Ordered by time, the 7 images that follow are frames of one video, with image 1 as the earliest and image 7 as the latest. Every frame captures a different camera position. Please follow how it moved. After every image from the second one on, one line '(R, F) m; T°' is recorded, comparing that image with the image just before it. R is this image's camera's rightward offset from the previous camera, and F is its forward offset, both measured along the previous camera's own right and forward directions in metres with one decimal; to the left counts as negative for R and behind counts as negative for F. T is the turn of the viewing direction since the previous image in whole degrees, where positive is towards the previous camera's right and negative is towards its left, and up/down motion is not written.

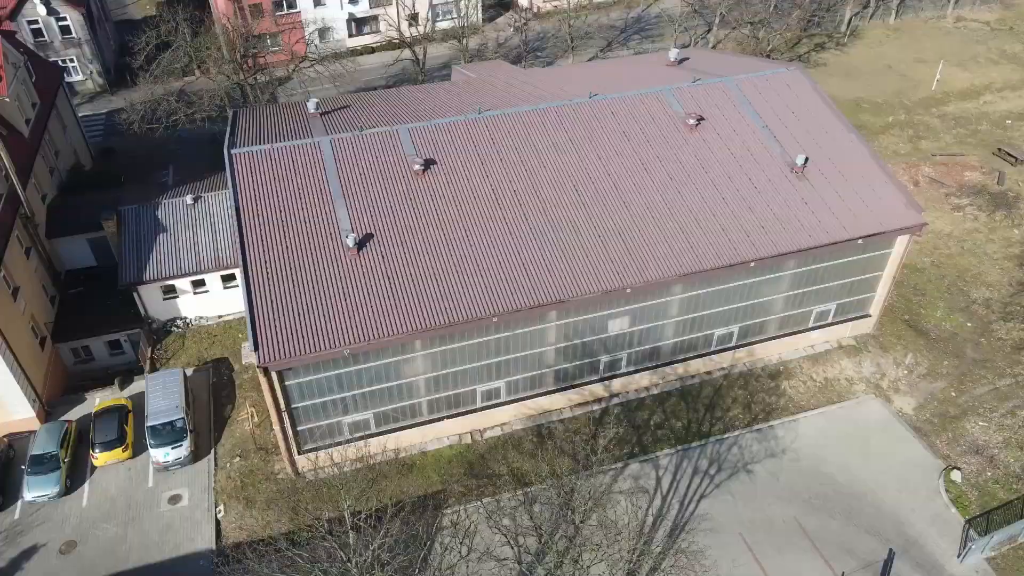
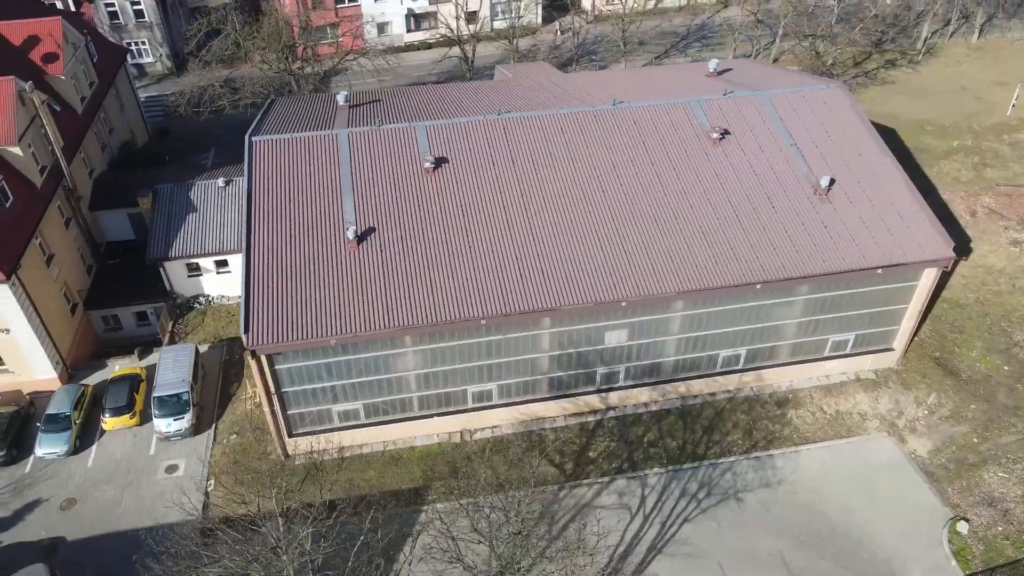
(+2.7, +0.2) m; -5°
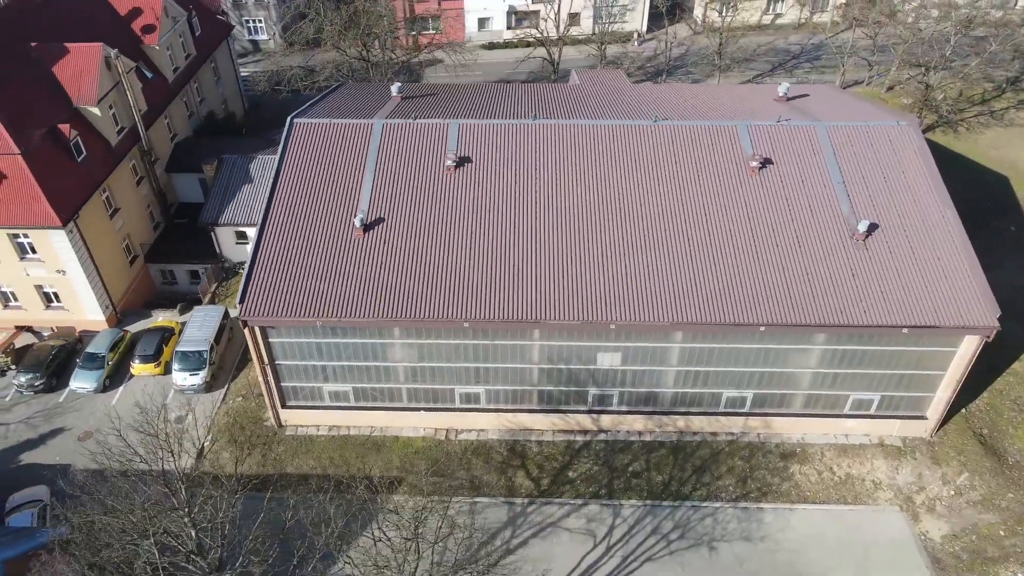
(+4.5, +0.6) m; -9°
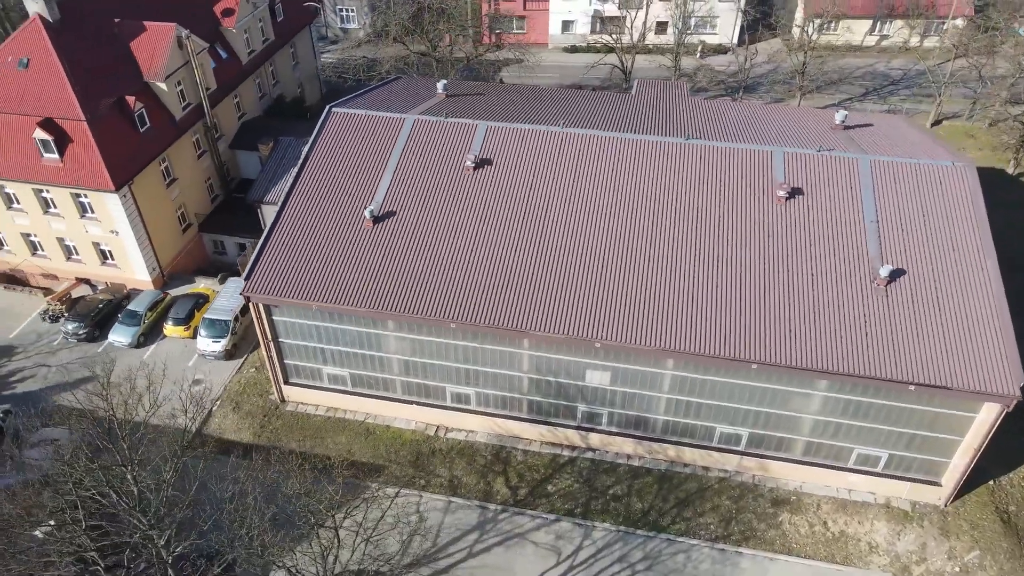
(+3.8, +0.3) m; -8°
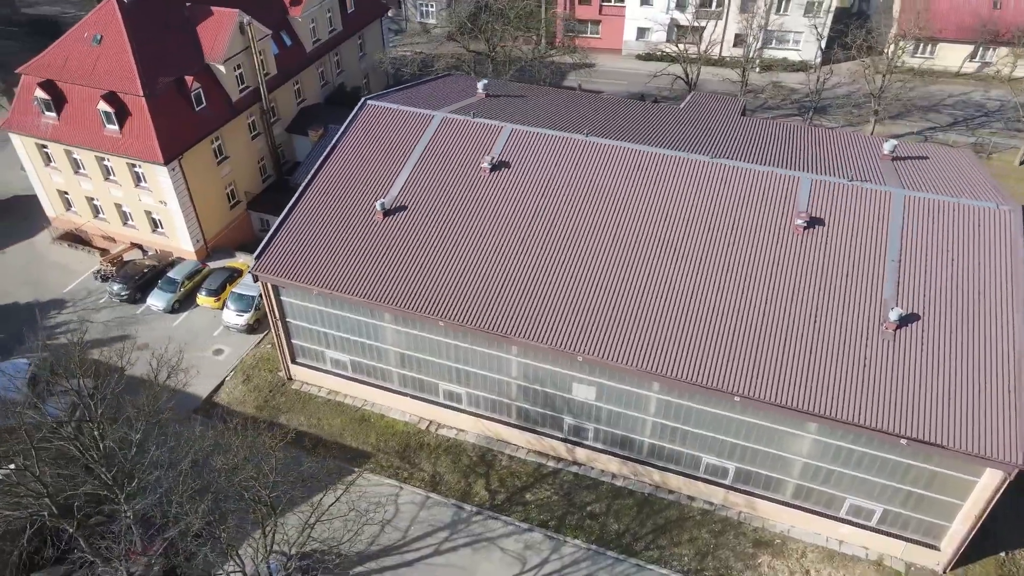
(+3.4, +0.2) m; -7°
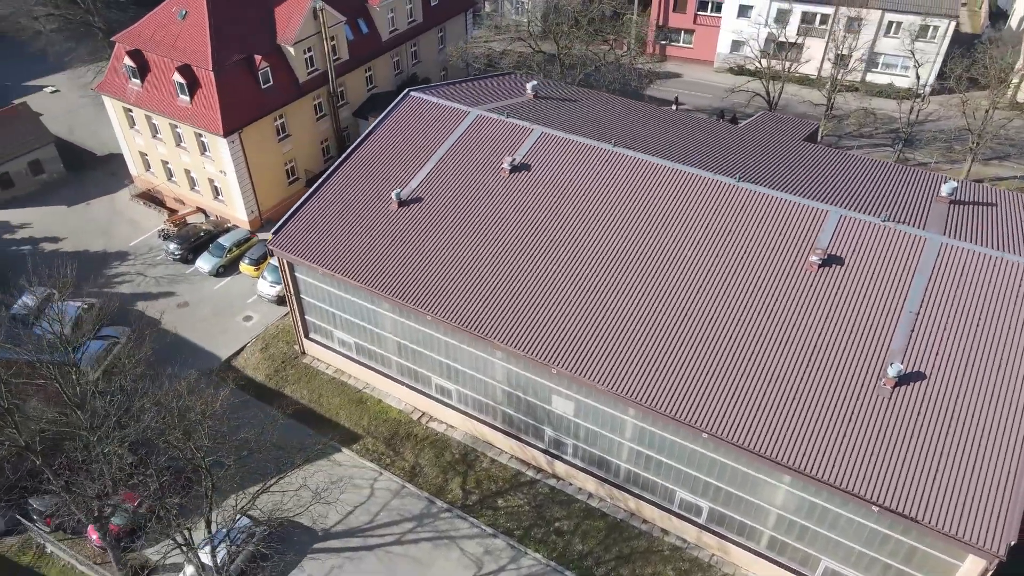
(+4.2, +0.5) m; -9°
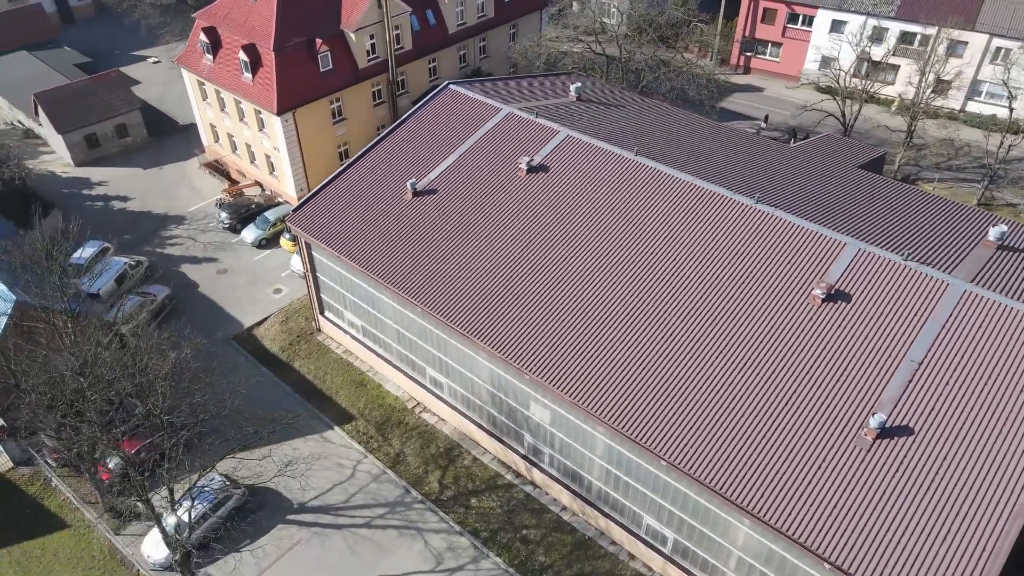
(+3.8, +0.5) m; -8°
